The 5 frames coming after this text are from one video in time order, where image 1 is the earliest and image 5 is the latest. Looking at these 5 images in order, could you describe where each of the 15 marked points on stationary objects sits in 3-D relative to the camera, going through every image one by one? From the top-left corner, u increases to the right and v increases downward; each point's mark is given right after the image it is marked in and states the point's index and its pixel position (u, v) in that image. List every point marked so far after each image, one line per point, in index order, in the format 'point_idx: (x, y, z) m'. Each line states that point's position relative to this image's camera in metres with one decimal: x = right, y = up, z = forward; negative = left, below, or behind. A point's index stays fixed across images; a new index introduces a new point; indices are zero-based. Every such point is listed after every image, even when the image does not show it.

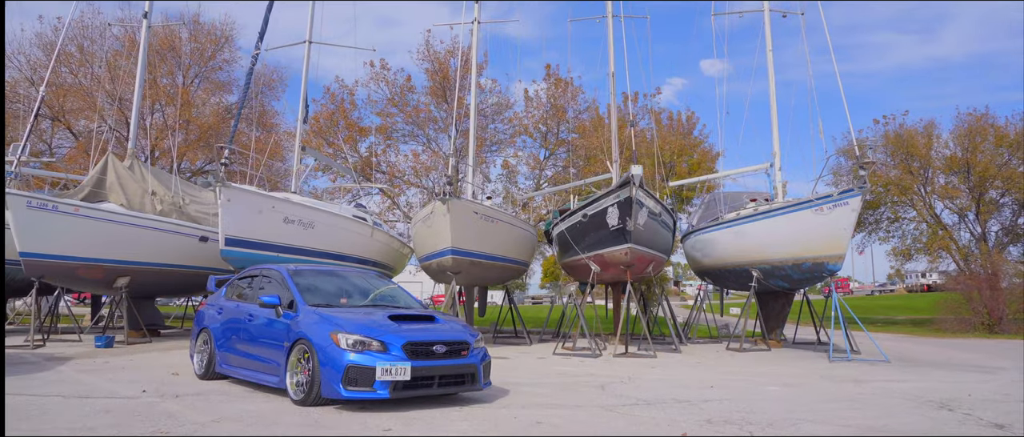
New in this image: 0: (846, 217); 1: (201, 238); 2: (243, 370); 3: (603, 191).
0: (+7.1, 0.0, +14.3) m
1: (-7.4, -0.5, +16.3) m
2: (-2.9, -1.7, +7.4) m
3: (+2.0, +0.6, +14.5) m
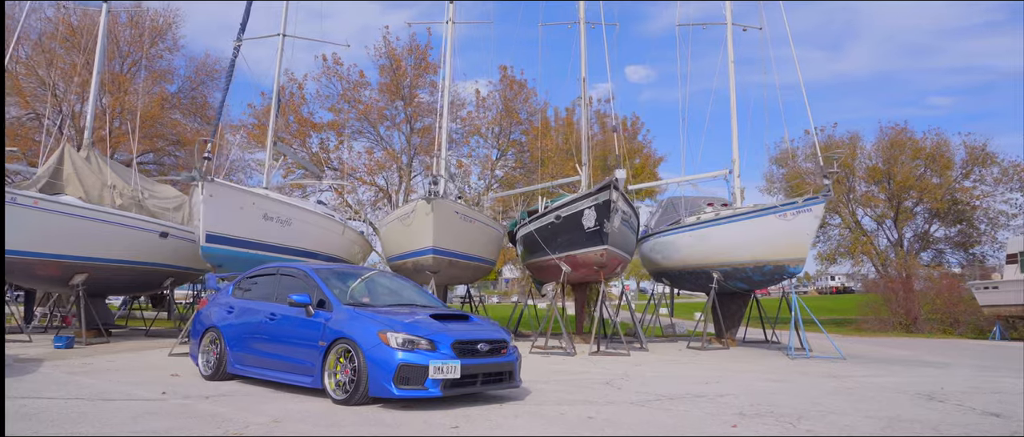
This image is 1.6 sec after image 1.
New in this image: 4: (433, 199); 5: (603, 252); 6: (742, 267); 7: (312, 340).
0: (+6.6, -0.1, +15.2) m
1: (-8.0, -0.3, +15.6) m
2: (-2.7, -1.6, +7.3) m
3: (+1.5, +0.5, +14.9) m
4: (-1.5, +0.4, +13.7) m
5: (+2.0, -0.7, +15.0) m
6: (+5.4, -1.2, +16.2) m
7: (-2.0, -1.2, +6.8) m
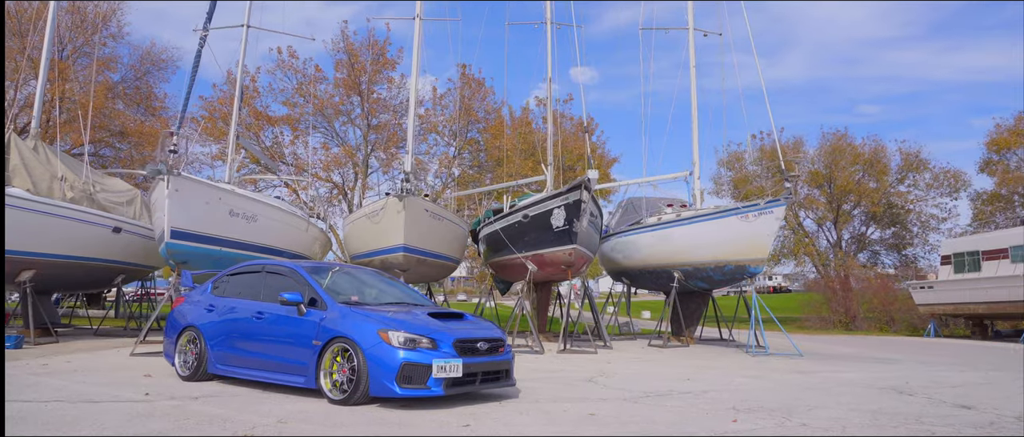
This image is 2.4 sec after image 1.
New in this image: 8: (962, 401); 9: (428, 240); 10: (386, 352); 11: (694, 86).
0: (+5.9, -0.1, +15.8) m
1: (-8.7, -0.2, +15.0) m
2: (-2.7, -1.6, +7.1) m
3: (+0.8, +0.6, +15.0) m
4: (-2.1, +0.4, +13.6) m
5: (+1.3, -0.7, +15.1) m
6: (+4.6, -1.2, +16.6) m
7: (-2.0, -1.2, +6.6) m
8: (+4.7, -1.9, +7.1) m
9: (-1.7, -0.5, +14.2) m
10: (-1.1, -1.2, +6.0) m
11: (+5.0, +3.6, +18.6) m
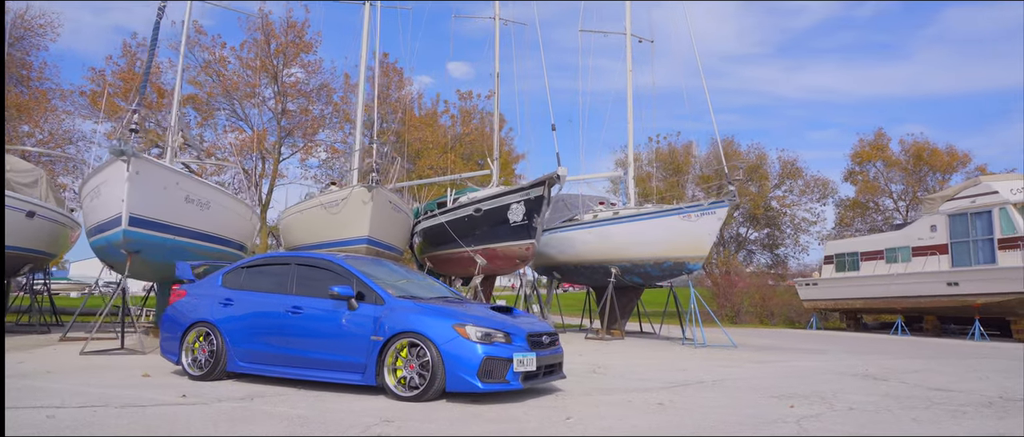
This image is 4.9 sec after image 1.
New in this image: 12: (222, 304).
0: (+4.7, -0.1, +16.8) m
1: (-9.5, +0.1, +13.3) m
2: (-2.2, -1.5, +6.7) m
3: (-0.1, +0.7, +15.1) m
4: (-2.7, +0.6, +13.2) m
5: (+0.3, -0.6, +15.3) m
6: (+3.3, -1.1, +17.4) m
7: (-1.4, -1.1, +6.4) m
8: (+5.0, -2.0, +8.1) m
9: (-2.5, -0.3, +13.9) m
10: (-0.4, -1.1, +5.9) m
11: (+3.4, +3.7, +19.4) m
12: (-3.1, -0.9, +7.2) m
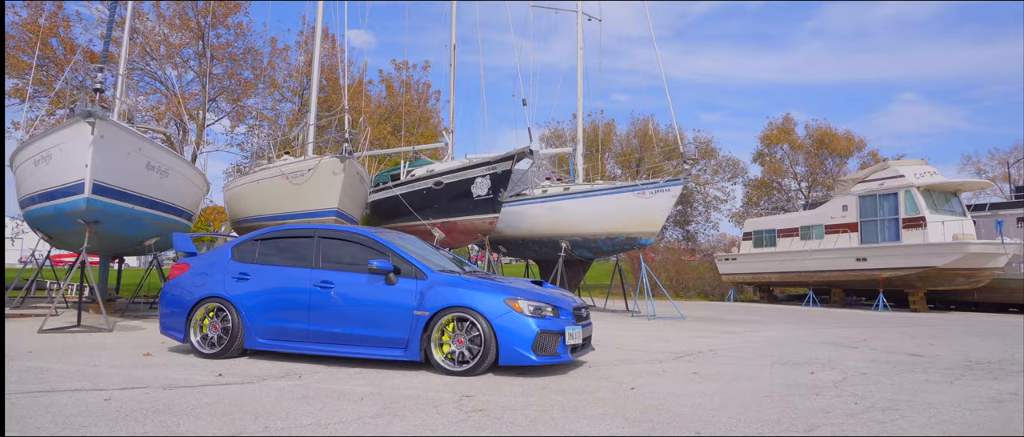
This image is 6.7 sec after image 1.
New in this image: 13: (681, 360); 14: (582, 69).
0: (+3.6, +0.4, +17.4) m
1: (-10.0, +0.7, +12.0) m
2: (-1.9, -1.2, +6.5) m
3: (-0.9, +1.2, +15.0) m
4: (-3.2, +1.1, +12.8) m
5: (-0.6, 0.0, +15.3) m
6: (+2.1, -0.5, +17.9) m
7: (-1.0, -0.8, +6.3) m
8: (+5.1, -1.7, +8.9) m
9: (-3.2, +0.3, +13.5) m
10: (0.0, -0.9, +5.9) m
11: (+2.0, +4.3, +19.7) m
12: (-2.8, -0.6, +6.9) m
13: (+1.9, -1.6, +7.5) m
14: (+2.0, +4.3, +19.7) m
